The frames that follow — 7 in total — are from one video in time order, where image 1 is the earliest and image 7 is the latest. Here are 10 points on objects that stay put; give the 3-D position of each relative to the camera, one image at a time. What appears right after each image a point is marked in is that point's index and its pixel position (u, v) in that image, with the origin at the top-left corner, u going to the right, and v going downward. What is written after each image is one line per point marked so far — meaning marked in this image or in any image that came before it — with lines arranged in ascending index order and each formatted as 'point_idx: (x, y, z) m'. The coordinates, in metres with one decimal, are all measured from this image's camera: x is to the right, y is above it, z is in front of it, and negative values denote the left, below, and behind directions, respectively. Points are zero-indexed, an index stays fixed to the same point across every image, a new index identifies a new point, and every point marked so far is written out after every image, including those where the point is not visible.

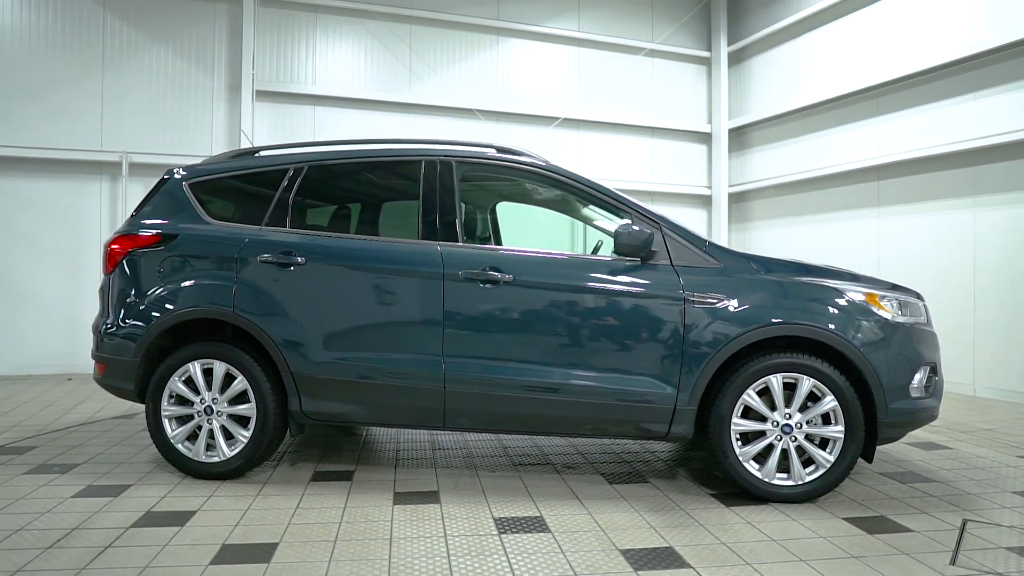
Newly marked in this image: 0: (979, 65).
0: (+4.6, +2.2, +6.6) m
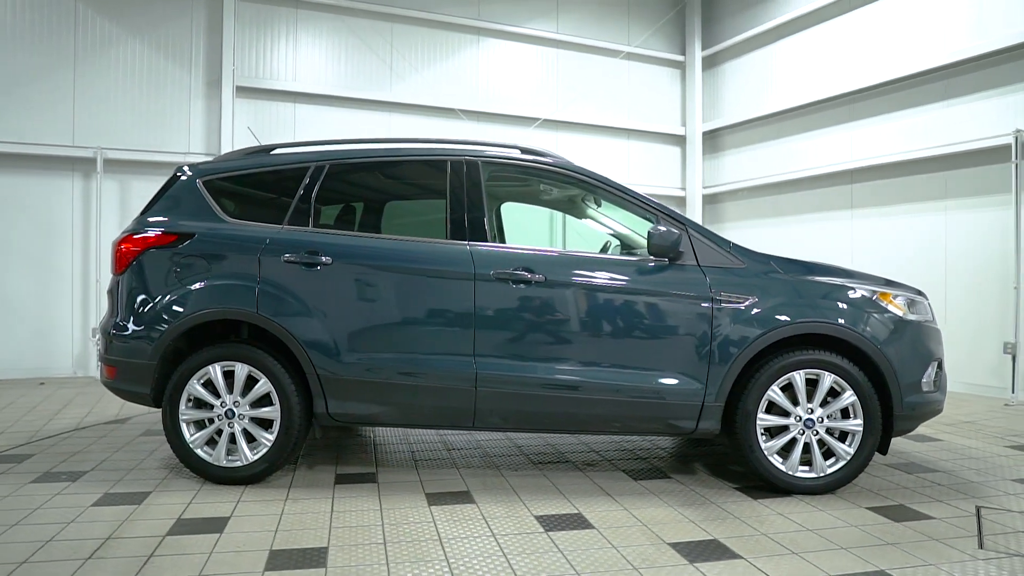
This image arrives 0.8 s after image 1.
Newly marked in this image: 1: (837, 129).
0: (+4.5, +2.2, +6.9) m
1: (+4.0, +2.0, +8.3) m
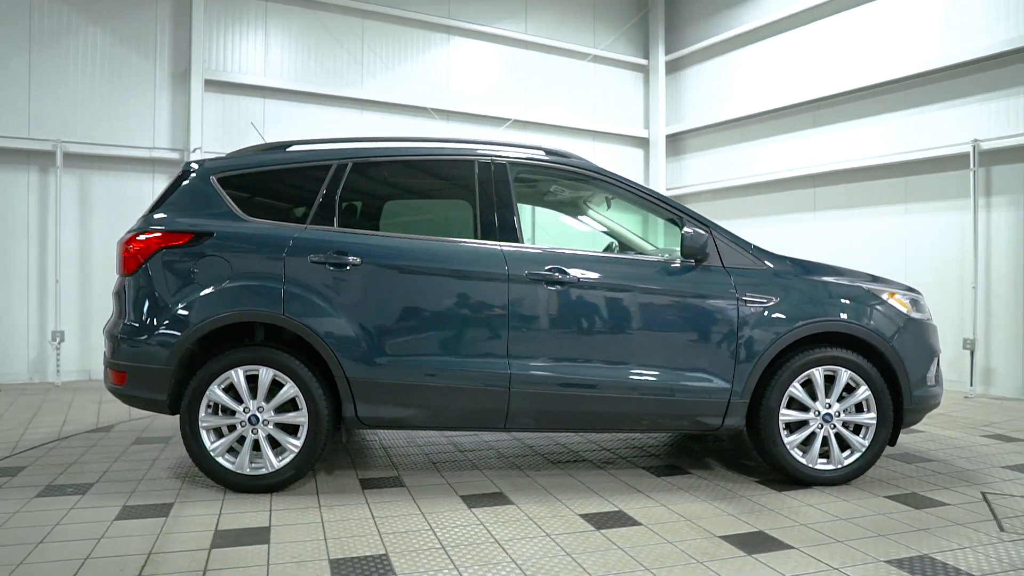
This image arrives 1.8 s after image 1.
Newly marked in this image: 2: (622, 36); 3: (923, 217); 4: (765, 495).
0: (+4.3, +2.2, +7.3) m
1: (+3.7, +2.0, +8.7) m
2: (+1.7, +4.0, +10.6) m
3: (+4.4, +0.8, +7.1) m
4: (+1.2, -1.0, +3.2) m
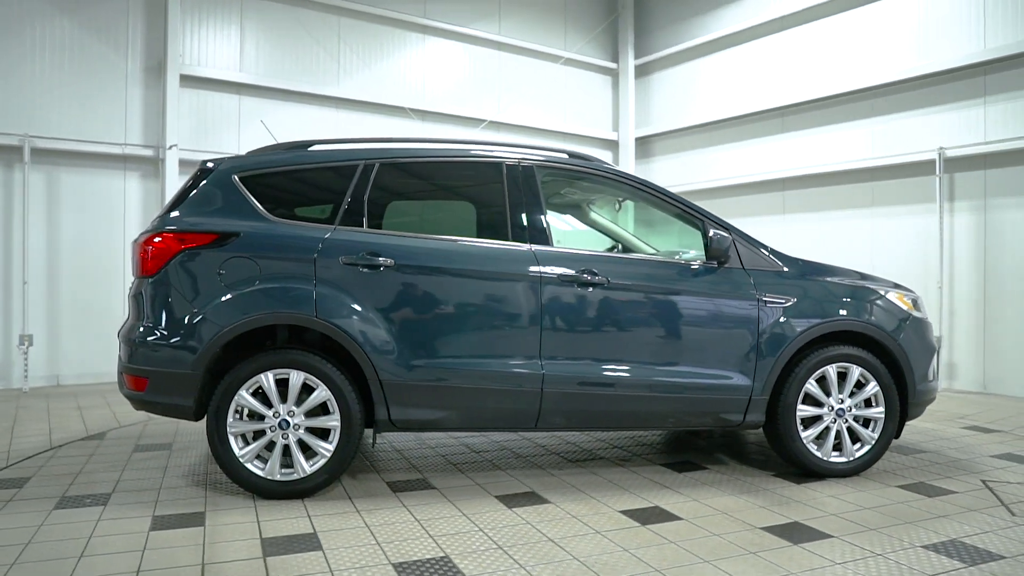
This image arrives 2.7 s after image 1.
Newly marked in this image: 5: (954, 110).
0: (+4.1, +2.2, +7.7) m
1: (+3.4, +2.0, +9.0) m
2: (+1.3, +4.0, +10.8) m
3: (+4.2, +0.8, +7.5) m
4: (+1.4, -1.0, +3.3) m
5: (+4.6, +1.8, +6.9) m
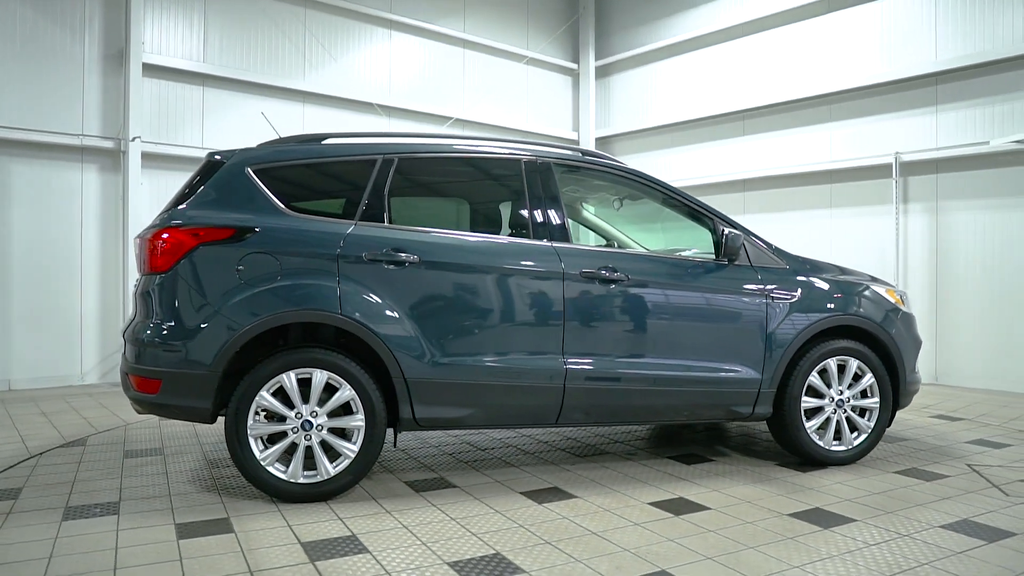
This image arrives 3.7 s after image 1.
0: (+3.8, +2.2, +8.0) m
1: (+3.0, +2.0, +9.3) m
2: (+0.7, +4.0, +10.9) m
3: (+3.9, +0.8, +7.8) m
4: (+1.5, -1.0, +3.5) m
5: (+4.3, +1.9, +7.3) m
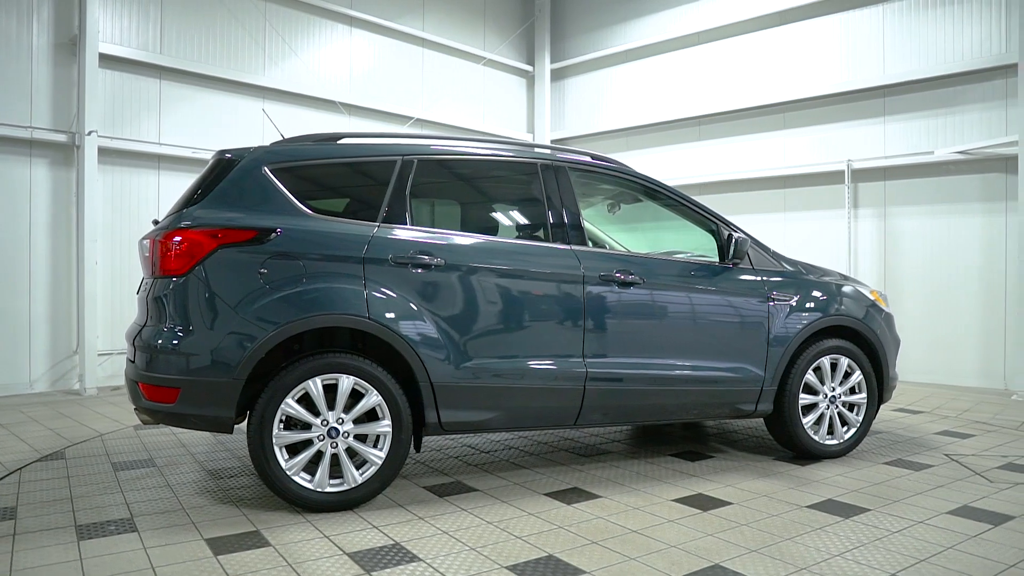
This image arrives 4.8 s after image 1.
0: (+3.4, +2.2, +8.4) m
1: (+2.4, +2.0, +9.6) m
2: (0.0, +4.0, +10.9) m
3: (+3.5, +0.8, +8.2) m
4: (+1.5, -1.0, +3.6) m
5: (+4.0, +1.9, +7.7) m
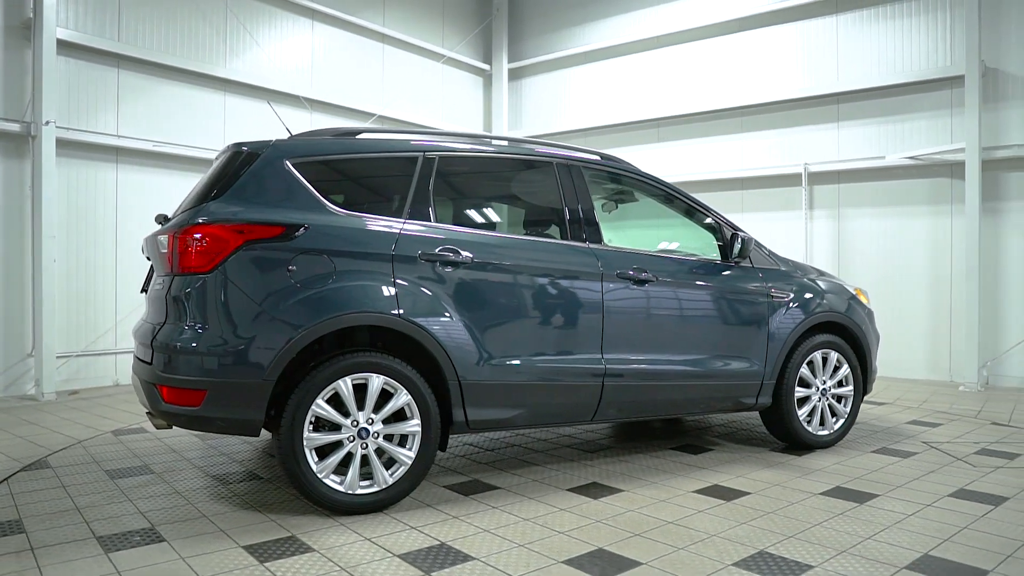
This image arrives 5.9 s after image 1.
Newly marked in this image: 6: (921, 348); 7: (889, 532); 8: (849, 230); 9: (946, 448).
0: (+3.0, +2.3, +8.7) m
1: (+1.9, +2.0, +9.8) m
2: (-0.6, +4.0, +10.9) m
3: (+3.2, +0.8, +8.6) m
4: (+1.6, -1.0, +3.8) m
5: (+3.6, +1.9, +8.1) m
6: (+4.5, -0.7, +7.4) m
7: (+1.5, -1.0, +2.6) m
8: (+3.9, +0.7, +7.9) m
9: (+2.6, -1.0, +4.1) m
